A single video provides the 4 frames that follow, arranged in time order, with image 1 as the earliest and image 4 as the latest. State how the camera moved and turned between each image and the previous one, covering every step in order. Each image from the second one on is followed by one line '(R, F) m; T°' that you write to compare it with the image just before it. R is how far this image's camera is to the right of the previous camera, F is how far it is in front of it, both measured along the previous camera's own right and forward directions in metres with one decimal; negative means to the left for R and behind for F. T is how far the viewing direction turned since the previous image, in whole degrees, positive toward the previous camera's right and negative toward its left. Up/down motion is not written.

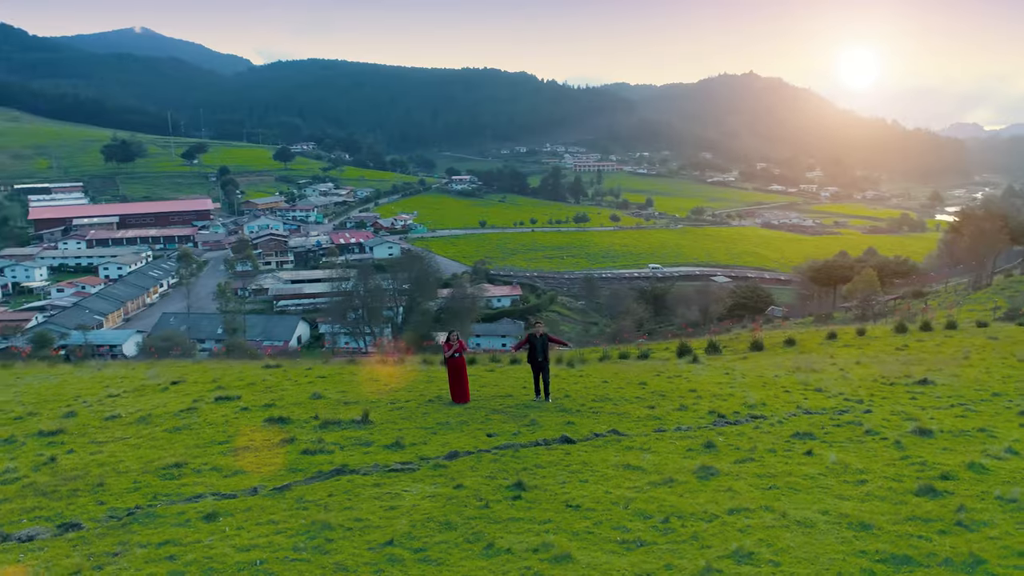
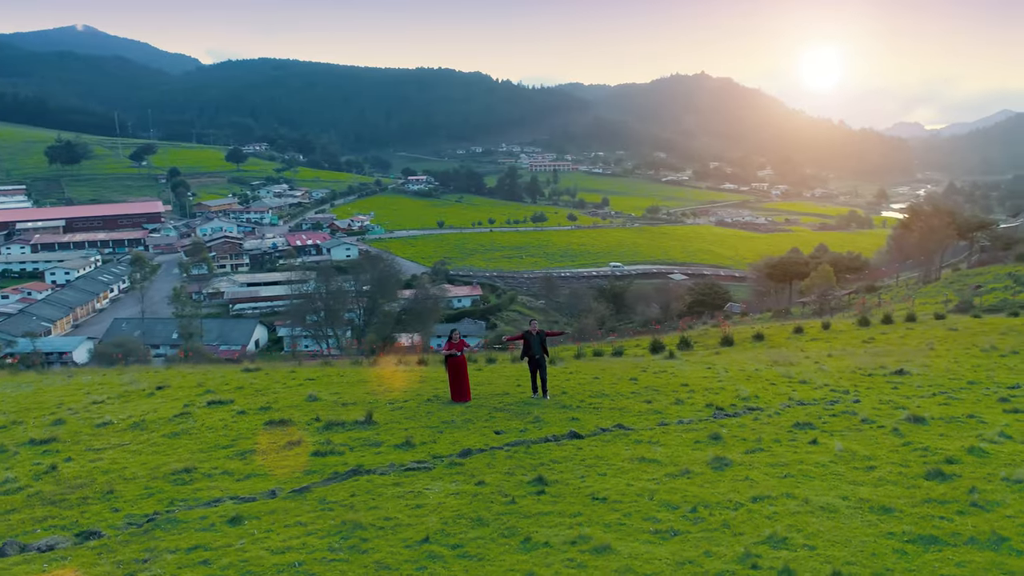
(-0.7, -0.1) m; +3°
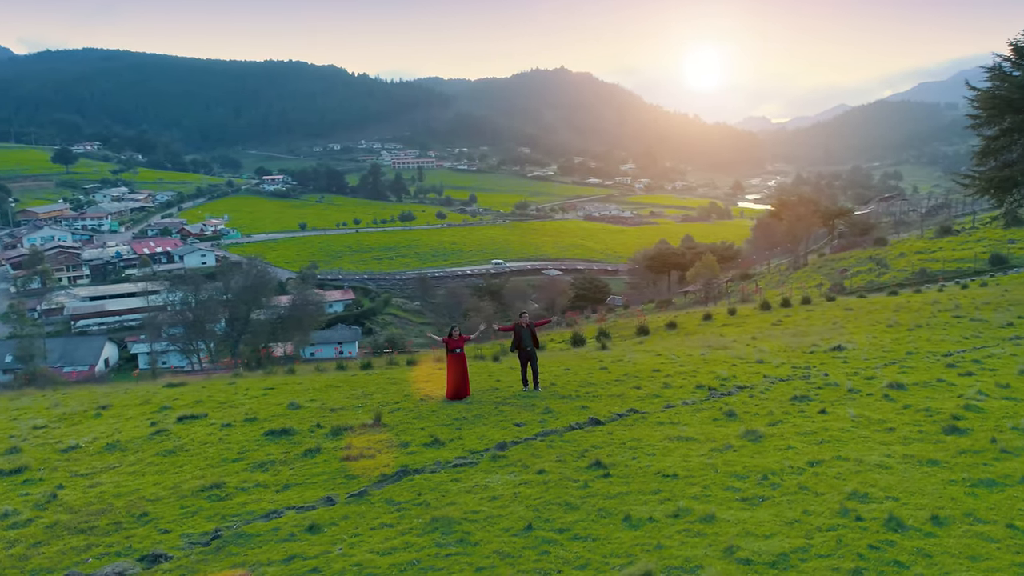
(-2.2, -0.1) m; +10°
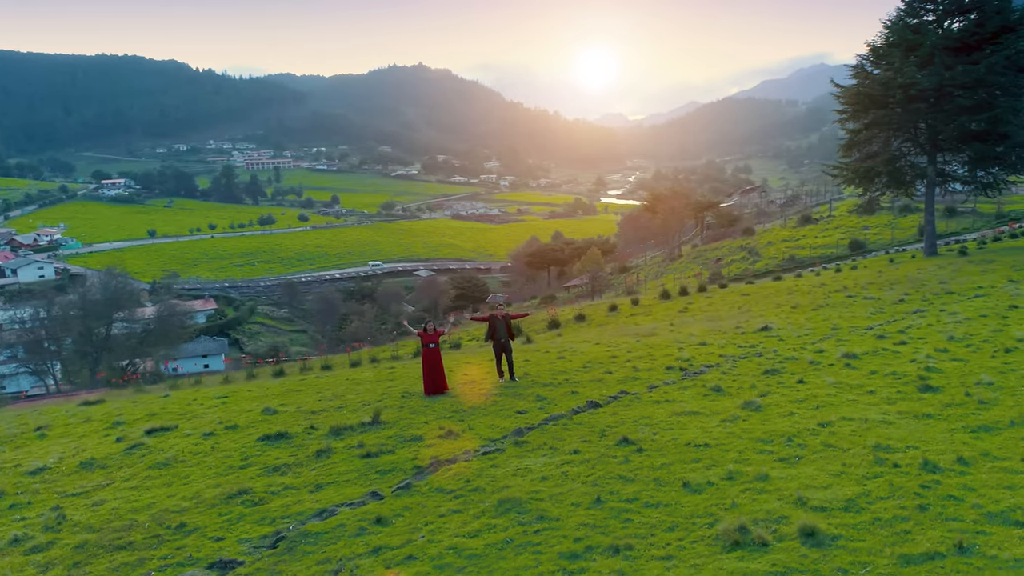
(-2.0, -0.3) m; +10°
